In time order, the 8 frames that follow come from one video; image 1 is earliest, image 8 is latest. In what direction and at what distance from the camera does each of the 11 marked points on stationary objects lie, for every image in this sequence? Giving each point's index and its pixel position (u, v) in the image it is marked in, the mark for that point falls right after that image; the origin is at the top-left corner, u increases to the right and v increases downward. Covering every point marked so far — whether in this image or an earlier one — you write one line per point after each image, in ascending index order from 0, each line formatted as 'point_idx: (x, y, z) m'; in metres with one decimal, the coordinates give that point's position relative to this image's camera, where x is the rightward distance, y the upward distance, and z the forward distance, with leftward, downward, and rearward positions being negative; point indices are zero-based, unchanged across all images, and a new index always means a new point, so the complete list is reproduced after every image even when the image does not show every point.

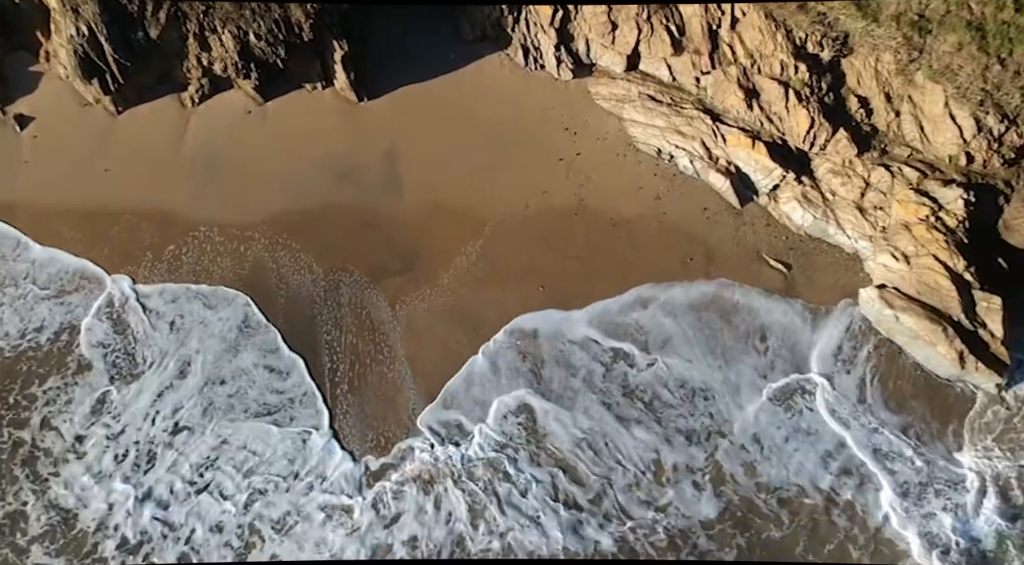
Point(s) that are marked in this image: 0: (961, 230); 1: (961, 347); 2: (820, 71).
0: (+6.9, +0.9, +13.5) m
1: (+6.9, -1.0, +13.1) m
2: (+4.9, +3.5, +14.1) m
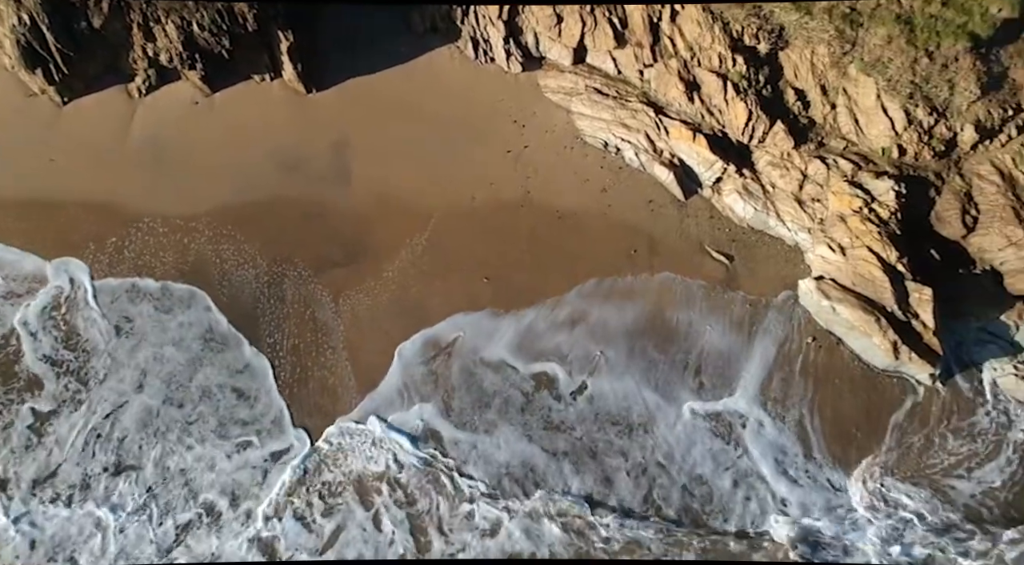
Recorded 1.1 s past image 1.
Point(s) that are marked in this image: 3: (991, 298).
0: (+6.0, +1.0, +13.6) m
1: (+5.9, -0.8, +13.3) m
2: (+4.0, +3.7, +14.2) m
3: (+7.5, -0.2, +13.7) m
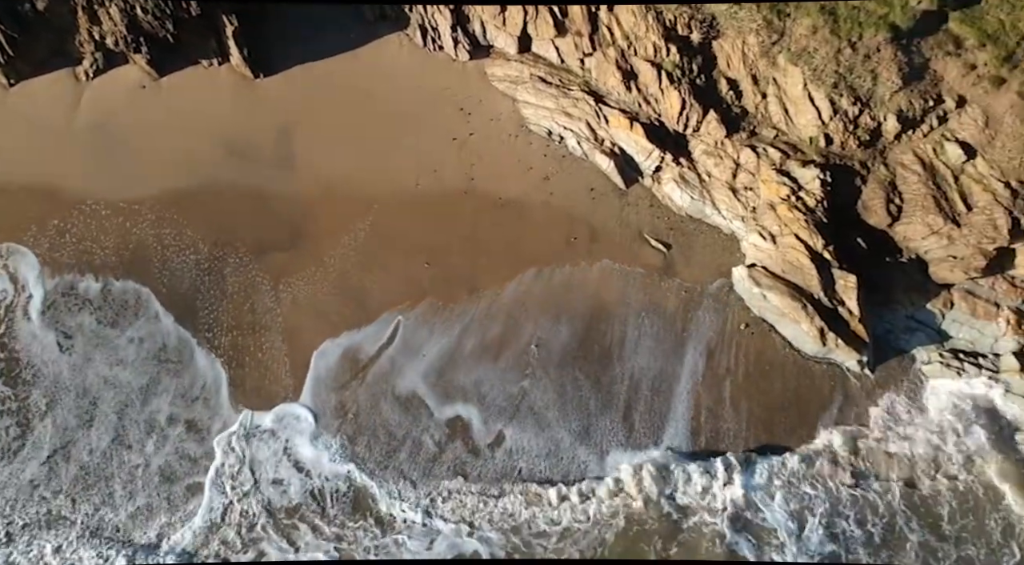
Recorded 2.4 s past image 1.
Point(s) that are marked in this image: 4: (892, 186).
0: (+4.9, +1.2, +13.8) m
1: (+4.9, -0.6, +13.5) m
2: (+3.0, +3.9, +14.4) m
3: (+6.5, 0.0, +13.9) m
4: (+6.1, +1.6, +14.0) m
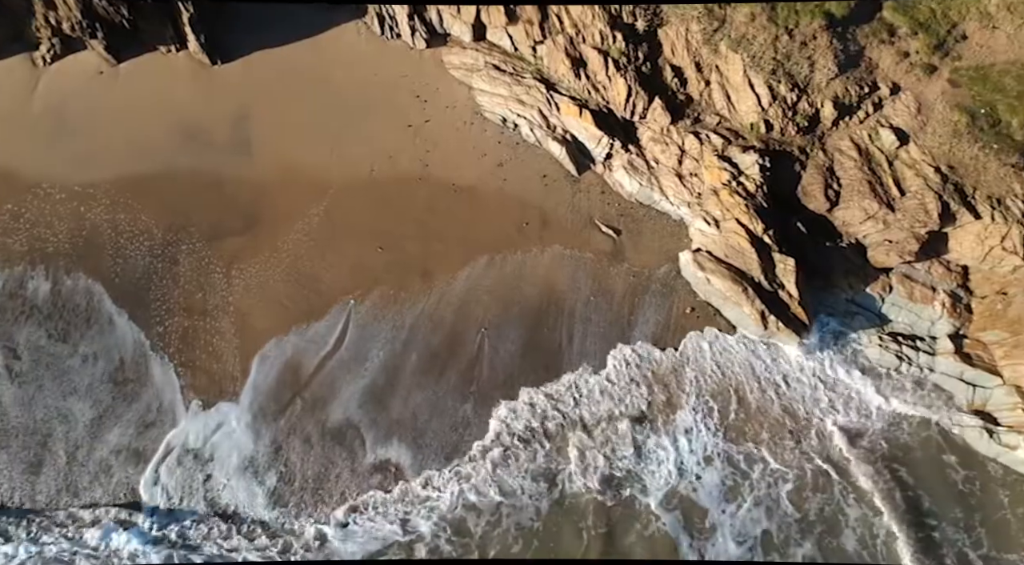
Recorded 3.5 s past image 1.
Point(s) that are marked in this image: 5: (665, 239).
0: (+4.1, +1.5, +14.1) m
1: (+4.0, -0.4, +13.7) m
2: (+2.1, +4.1, +14.6) m
3: (+5.6, +0.2, +14.2) m
4: (+5.3, +1.9, +14.3) m
5: (+2.7, +0.7, +15.0) m
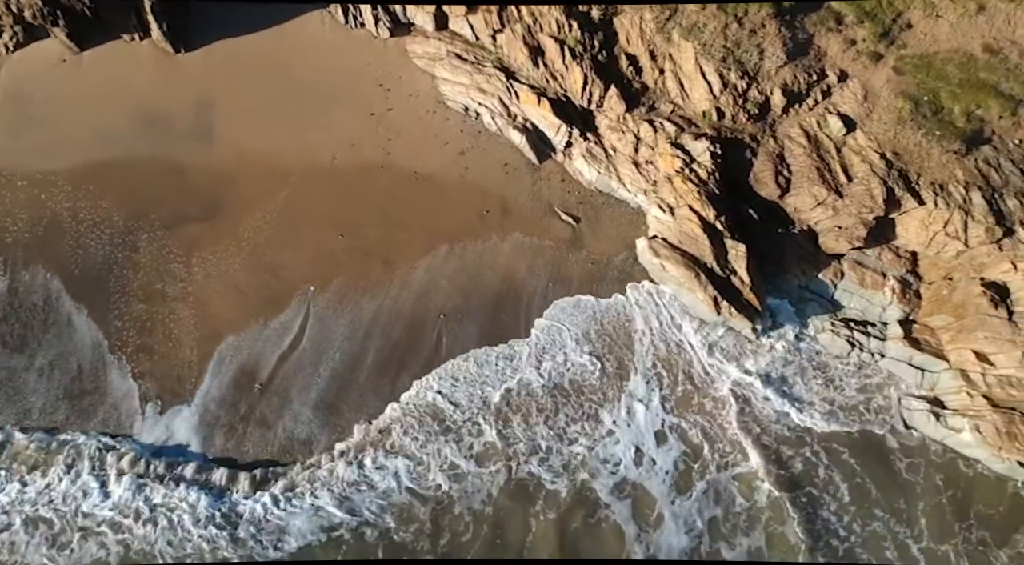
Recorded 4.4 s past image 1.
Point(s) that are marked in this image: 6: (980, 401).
0: (+3.4, +1.7, +14.3) m
1: (+3.3, -0.2, +13.9) m
2: (+1.4, +4.4, +14.7) m
3: (+4.9, +0.5, +14.3) m
4: (+4.6, +2.1, +14.5) m
5: (+2.0, +1.0, +15.1) m
6: (+7.1, -1.8, +13.1) m
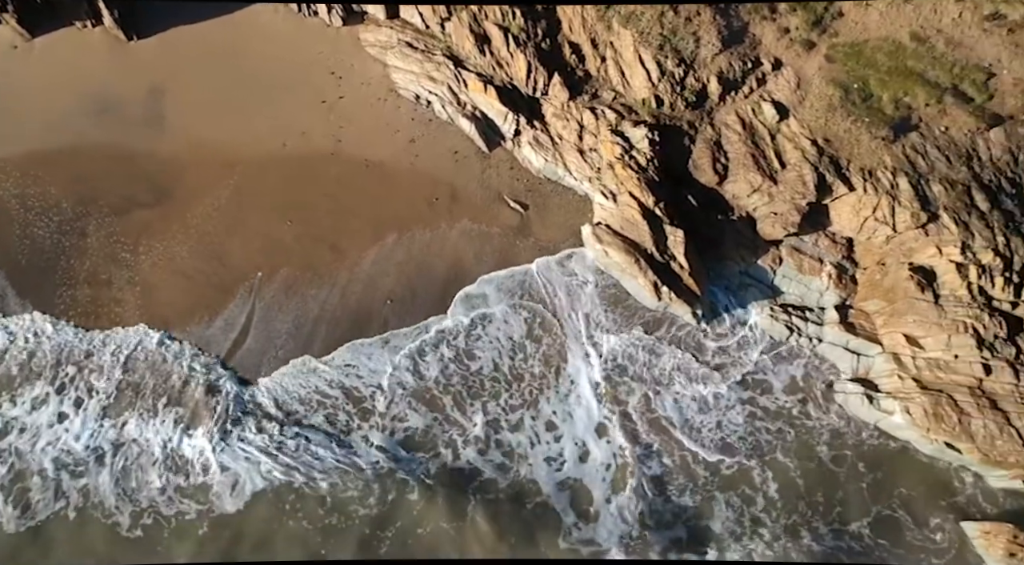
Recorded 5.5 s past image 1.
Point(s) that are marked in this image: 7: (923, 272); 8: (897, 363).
0: (+2.4, +1.9, +14.4) m
1: (+2.4, +0.1, +14.1) m
2: (+0.5, +4.6, +14.9) m
3: (+4.0, +0.7, +14.6) m
4: (+3.6, +2.4, +14.6) m
5: (+1.0, +1.2, +15.3) m
6: (+6.2, -1.6, +13.4) m
7: (+6.6, +0.2, +13.8) m
8: (+6.1, -1.3, +13.6) m
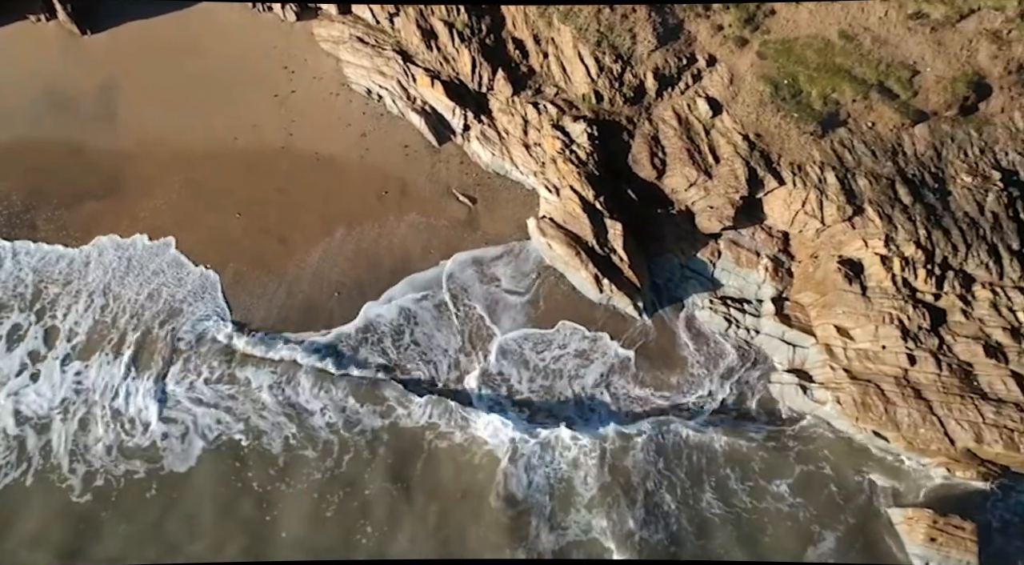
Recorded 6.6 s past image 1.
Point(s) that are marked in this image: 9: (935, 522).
0: (+1.5, +2.0, +14.7) m
1: (+1.4, +0.2, +14.3) m
2: (-0.5, +4.7, +15.1) m
3: (+3.0, +0.8, +14.8) m
4: (+2.7, +2.5, +14.9) m
5: (+0.1, +1.4, +15.5) m
6: (+5.3, -1.5, +13.7) m
7: (+5.6, +0.3, +14.1) m
8: (+5.2, -1.2, +13.9) m
9: (+6.4, -3.6, +12.9) m
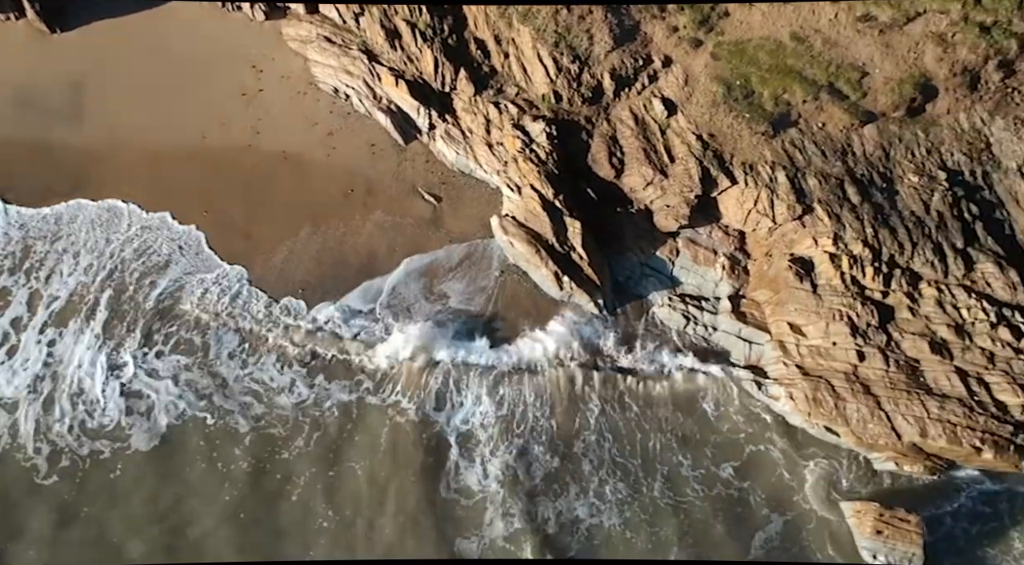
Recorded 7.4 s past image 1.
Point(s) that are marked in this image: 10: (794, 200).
0: (+0.8, +2.1, +14.8) m
1: (+0.8, +0.2, +14.5) m
2: (-1.1, +4.8, +15.2) m
3: (+2.4, +0.9, +15.0) m
4: (+2.0, +2.5, +15.1) m
5: (-0.6, +1.4, +15.6) m
6: (+4.6, -1.4, +13.9) m
7: (+5.0, +0.3, +14.4) m
8: (+4.5, -1.1, +14.1) m
9: (+5.7, -3.6, +13.1) m
10: (+4.9, +1.4, +14.4) m
